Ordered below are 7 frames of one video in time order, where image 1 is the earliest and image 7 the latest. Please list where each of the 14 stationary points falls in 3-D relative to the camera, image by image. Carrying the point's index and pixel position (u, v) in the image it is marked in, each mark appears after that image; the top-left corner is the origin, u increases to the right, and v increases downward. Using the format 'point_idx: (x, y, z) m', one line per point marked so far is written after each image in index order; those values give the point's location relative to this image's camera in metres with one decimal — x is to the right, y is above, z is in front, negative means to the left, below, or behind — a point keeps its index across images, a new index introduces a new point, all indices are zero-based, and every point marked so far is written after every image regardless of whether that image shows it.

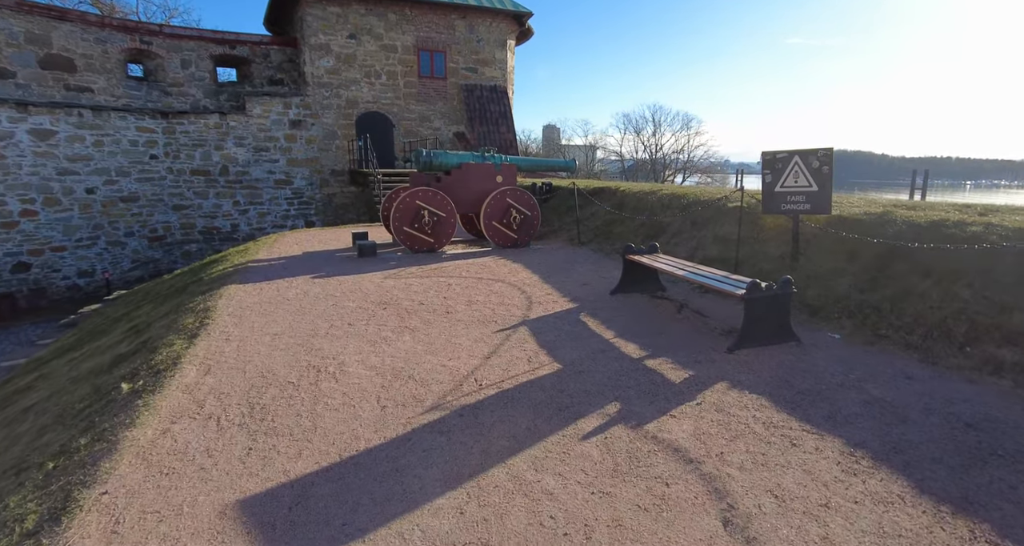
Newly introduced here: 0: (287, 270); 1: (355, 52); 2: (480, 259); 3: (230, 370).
0: (-3.2, 0.0, +6.7) m
1: (-5.0, +7.0, +15.0) m
2: (-0.5, +0.2, +7.1) m
3: (-2.3, -0.8, +3.8) m
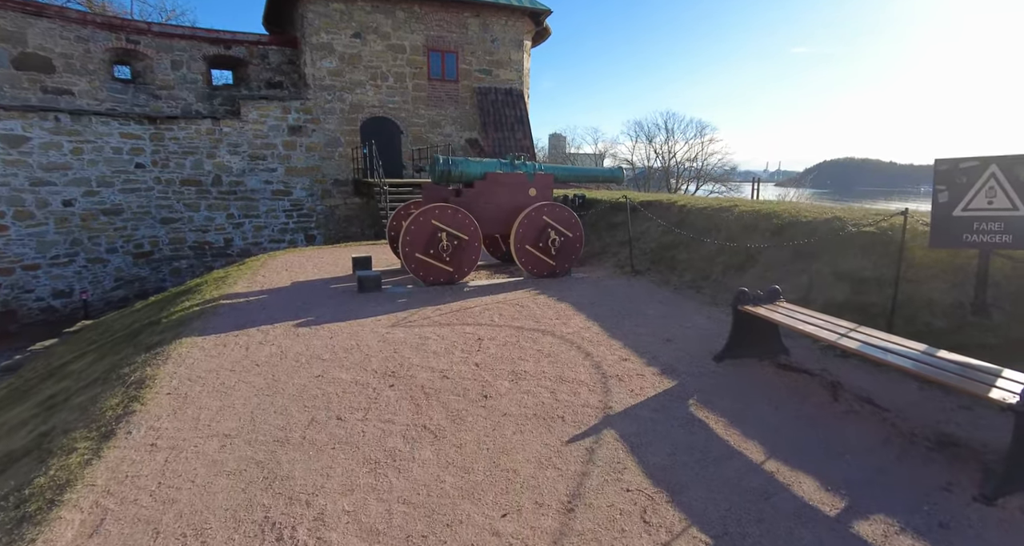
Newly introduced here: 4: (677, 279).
0: (-2.7, -0.4, +5.1) m
1: (-4.4, +6.4, +13.6) m
2: (0.0, -0.3, +5.5) m
3: (-1.8, -1.2, +2.2) m
4: (+2.1, -0.1, +5.9) m
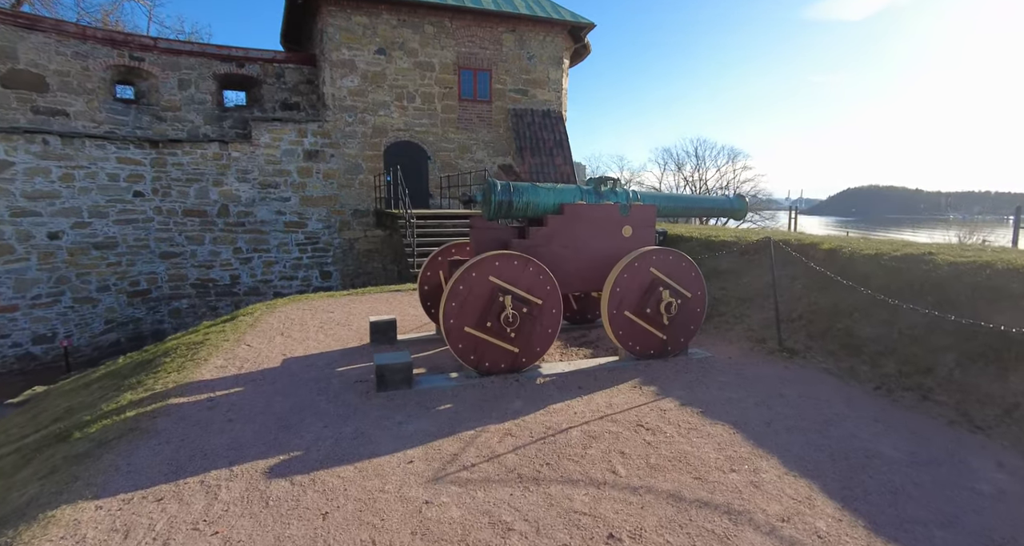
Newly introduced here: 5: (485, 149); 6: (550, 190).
0: (-1.9, -1.1, +3.1) m
1: (-3.3, +5.2, +12.1) m
2: (+0.8, -1.0, +3.4) m
3: (-1.1, -1.7, +0.2) m
4: (+2.9, -0.8, +3.7) m
5: (-0.8, +3.5, +13.0) m
6: (+0.4, +0.8, +4.4) m
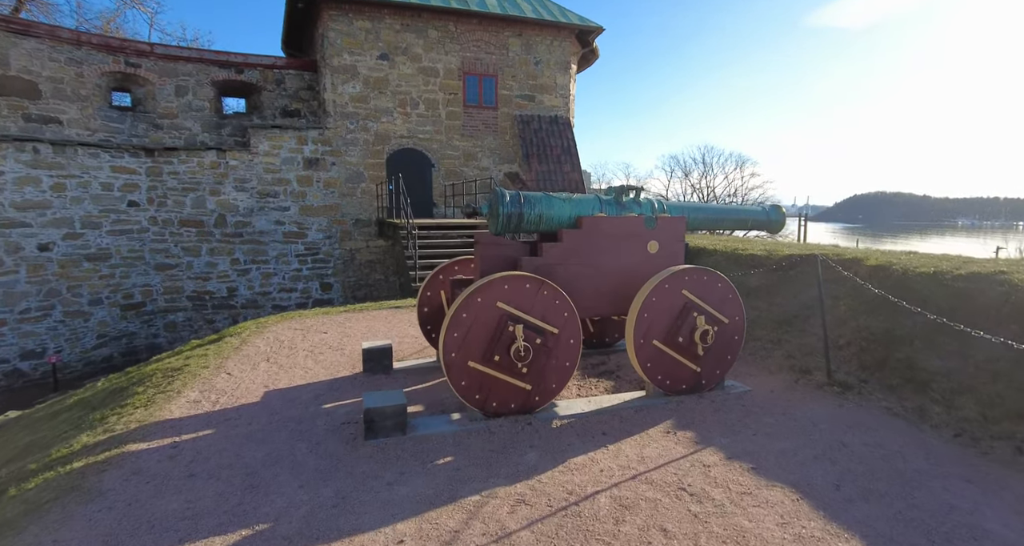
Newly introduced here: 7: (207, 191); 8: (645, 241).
0: (-1.9, -1.3, +2.6) m
1: (-3.1, +4.9, +11.6) m
2: (+0.9, -1.1, +2.9) m
3: (-1.1, -1.8, -0.4) m
4: (+3.0, -1.0, +3.2) m
5: (-0.6, +3.1, +12.5) m
6: (+0.4, +0.6, +3.9) m
7: (-6.9, +1.9, +10.5) m
8: (+1.1, +0.3, +3.9) m
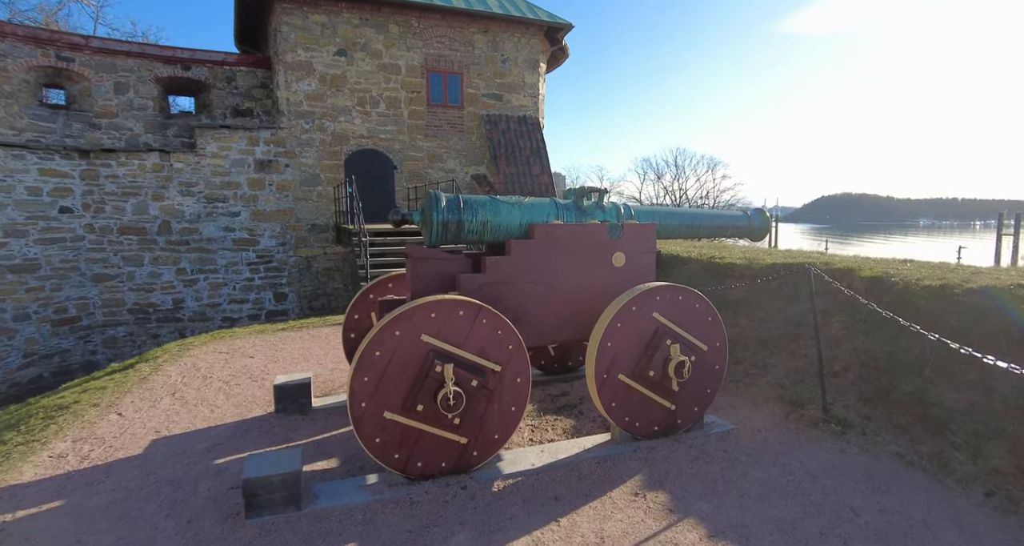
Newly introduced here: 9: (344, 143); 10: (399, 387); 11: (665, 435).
0: (-2.2, -1.4, +1.9) m
1: (-3.9, +4.7, +10.9) m
2: (+0.5, -1.2, +2.2) m
3: (-1.3, -1.9, -1.1) m
4: (+2.6, -1.1, +2.6) m
5: (-1.4, +2.9, +11.8) m
6: (0.0, +0.5, +3.2) m
7: (-7.6, +1.6, +9.6) m
8: (+0.7, +0.1, +3.3) m
9: (-4.0, +3.1, +11.0) m
10: (-0.6, -0.6, +2.6) m
11: (+1.0, -1.1, +3.1) m
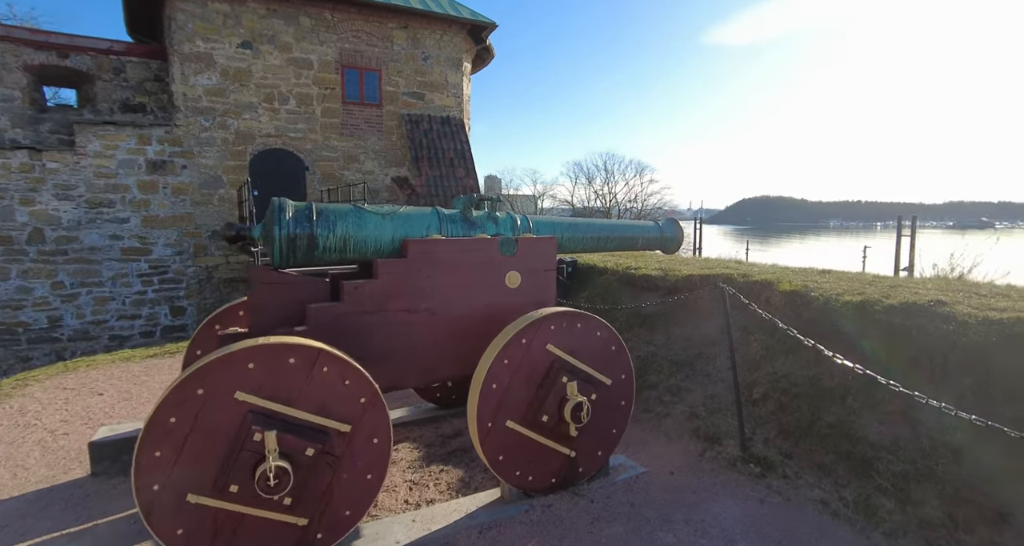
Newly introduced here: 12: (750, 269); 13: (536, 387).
0: (-2.8, -1.6, +1.1) m
1: (-5.5, +4.4, +9.9) m
2: (-0.1, -1.4, +1.7) m
3: (-1.6, -2.1, -1.8) m
4: (+1.9, -1.2, +2.3) m
5: (-3.1, +2.7, +11.1) m
6: (-0.7, +0.3, +2.7) m
7: (-9.0, +1.3, +8.1) m
8: (-0.1, 0.0, +2.8) m
9: (-5.6, +2.8, +10.0) m
10: (-1.3, -0.8, +1.9) m
11: (+0.3, -1.2, +2.6) m
12: (+2.2, 0.0, +4.4) m
13: (+0.1, -0.6, +2.5) m
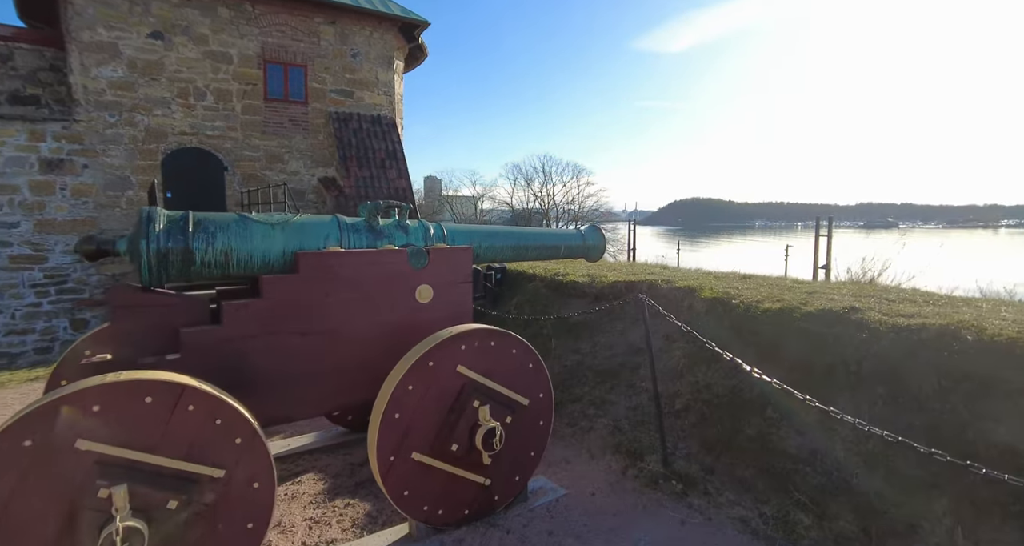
0: (-3.0, -1.7, +0.6) m
1: (-6.8, +4.2, +9.1) m
2: (-0.4, -1.4, +1.5) m
3: (-1.5, -2.1, -2.2) m
4: (+1.5, -1.2, +2.3) m
5: (-4.5, +2.5, +10.5) m
6: (-1.2, +0.2, +2.4) m
7: (-10.1, +1.0, +7.0) m
8: (-0.5, -0.1, +2.6) m
9: (-6.8, +2.6, +9.2) m
10: (-1.7, -0.9, +1.6) m
11: (-0.2, -1.3, +2.5) m
12: (+1.6, 0.0, +4.4) m
13: (-0.3, -0.7, +2.3) m
